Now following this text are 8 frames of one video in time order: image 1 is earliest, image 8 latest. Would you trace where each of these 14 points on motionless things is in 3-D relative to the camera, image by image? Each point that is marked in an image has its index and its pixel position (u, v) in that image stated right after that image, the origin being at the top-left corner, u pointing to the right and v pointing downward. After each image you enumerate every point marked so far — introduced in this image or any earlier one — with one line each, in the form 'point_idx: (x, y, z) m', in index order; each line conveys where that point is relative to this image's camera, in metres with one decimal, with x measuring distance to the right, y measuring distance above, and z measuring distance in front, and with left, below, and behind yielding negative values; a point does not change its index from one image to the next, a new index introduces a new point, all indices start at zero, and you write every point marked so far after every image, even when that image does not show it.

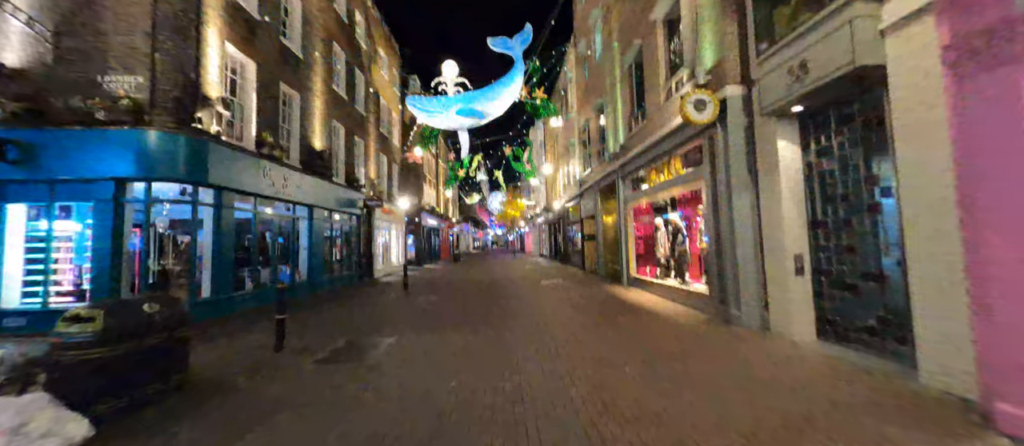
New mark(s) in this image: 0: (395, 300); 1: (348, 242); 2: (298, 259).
0: (-3.5, -2.3, +11.2) m
1: (-6.0, -0.7, +13.8) m
2: (-6.1, -1.0, +10.6) m
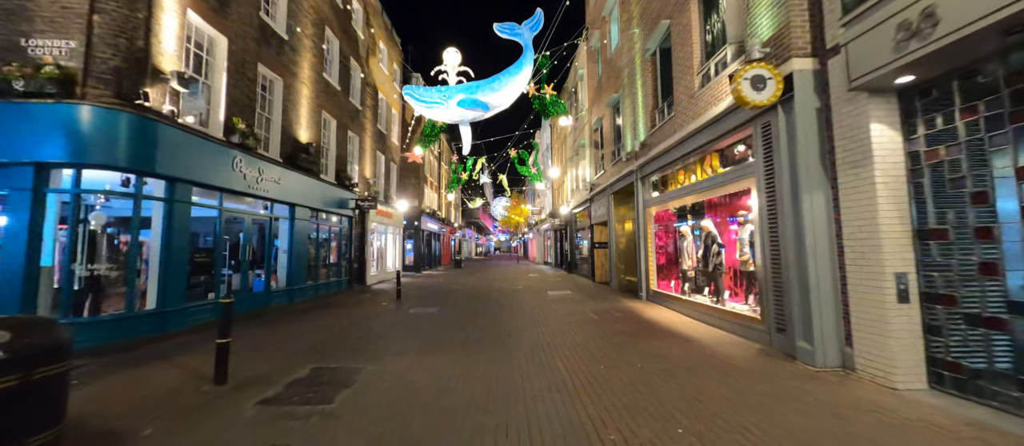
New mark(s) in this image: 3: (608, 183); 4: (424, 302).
0: (-3.4, -2.4, +10.0) m
1: (-5.9, -0.8, +12.6) m
2: (-5.9, -1.0, +9.4) m
3: (+3.4, +1.5, +13.4) m
4: (-2.6, -2.4, +11.2) m
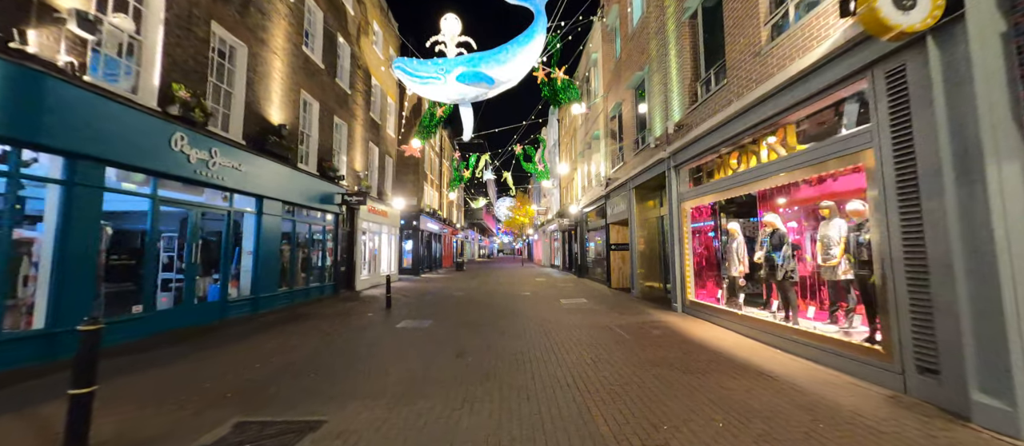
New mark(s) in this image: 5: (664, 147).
0: (-3.2, -2.3, +8.4) m
1: (-5.6, -0.7, +11.0) m
2: (-5.7, -0.9, +7.8) m
3: (+3.7, +1.5, +11.7) m
4: (-2.4, -2.3, +9.6) m
5: (+3.6, +1.8, +9.0) m
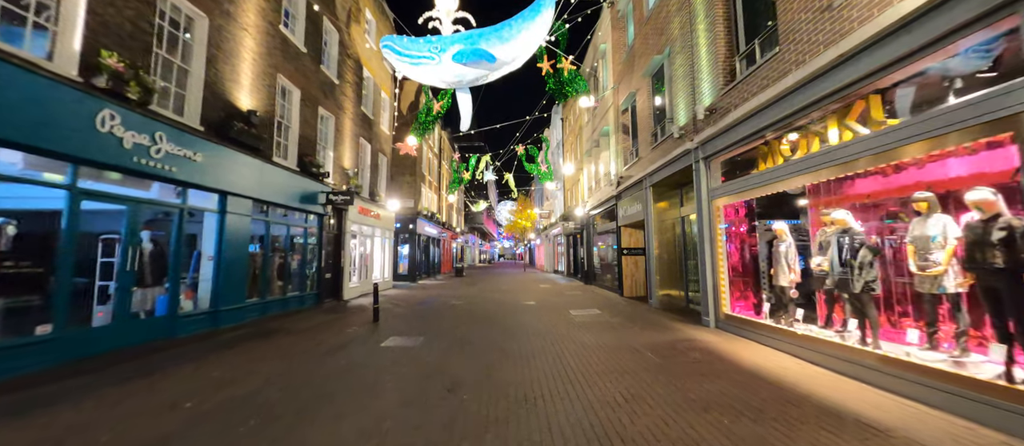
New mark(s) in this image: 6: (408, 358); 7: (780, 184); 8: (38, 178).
0: (-3.1, -2.3, +7.2) m
1: (-5.5, -0.7, +9.9) m
2: (-5.6, -0.9, +6.7) m
3: (+3.7, +1.5, +10.6) m
4: (-2.3, -2.3, +8.4) m
5: (+3.7, +1.8, +7.8) m
6: (-1.6, -2.1, +5.9) m
7: (+4.1, +0.6, +5.9) m
8: (-5.6, +0.5, +4.4) m
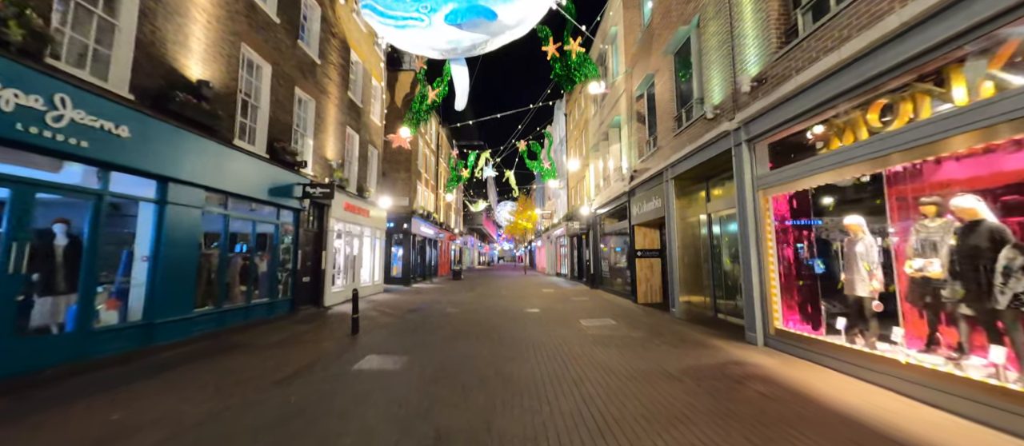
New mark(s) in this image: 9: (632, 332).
0: (-3.0, -2.2, +5.9) m
1: (-5.5, -0.6, +8.6) m
2: (-5.6, -0.8, +5.4) m
3: (+3.8, +1.5, +9.3) m
4: (-2.3, -2.2, +7.1) m
5: (+3.8, +1.9, +6.6) m
6: (-1.6, -2.0, +4.6) m
7: (+4.2, +0.7, +4.6) m
8: (-5.5, +0.7, +3.1) m
9: (+2.3, -2.1, +7.2) m
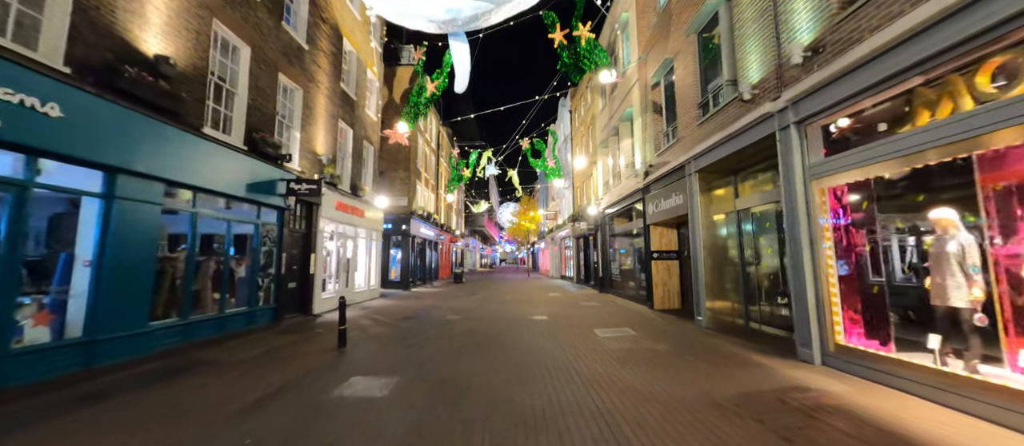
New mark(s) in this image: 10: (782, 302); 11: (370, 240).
0: (-2.9, -2.2, +5.1) m
1: (-5.3, -0.6, +7.7) m
2: (-5.5, -0.8, +4.5) m
3: (+4.0, +1.5, +8.4) m
4: (-2.1, -2.2, +6.2) m
5: (+3.9, +1.9, +5.7) m
6: (-1.4, -2.0, +3.7) m
7: (+4.3, +0.8, +3.7) m
8: (-5.4, +0.7, +2.2) m
9: (+2.4, -2.1, +6.3) m
10: (+5.1, -1.6, +7.6) m
11: (-5.3, -0.6, +13.9) m
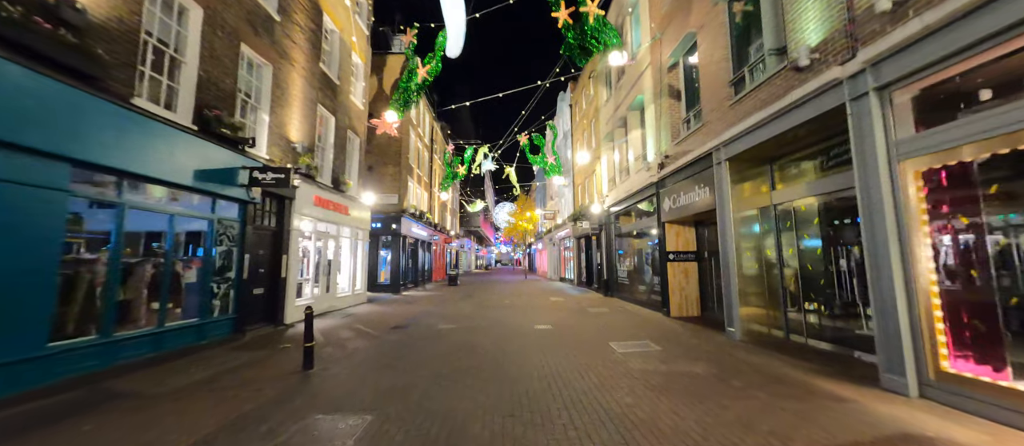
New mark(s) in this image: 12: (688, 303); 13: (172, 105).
0: (-2.8, -2.1, +3.9) m
1: (-5.3, -0.5, +6.5) m
2: (-5.4, -0.7, +3.3) m
3: (+4.0, +1.6, +7.4) m
4: (-2.1, -2.1, +5.1) m
5: (+4.0, +2.0, +4.6) m
6: (-1.4, -1.9, +2.6) m
7: (+4.4, +0.8, +2.7) m
8: (-5.3, +0.8, +1.0) m
9: (+2.5, -2.0, +5.2) m
10: (+5.1, -1.5, +6.5) m
11: (-5.3, -0.6, +12.7) m
12: (+4.4, -2.0, +9.5) m
13: (-5.3, +1.9, +5.8) m
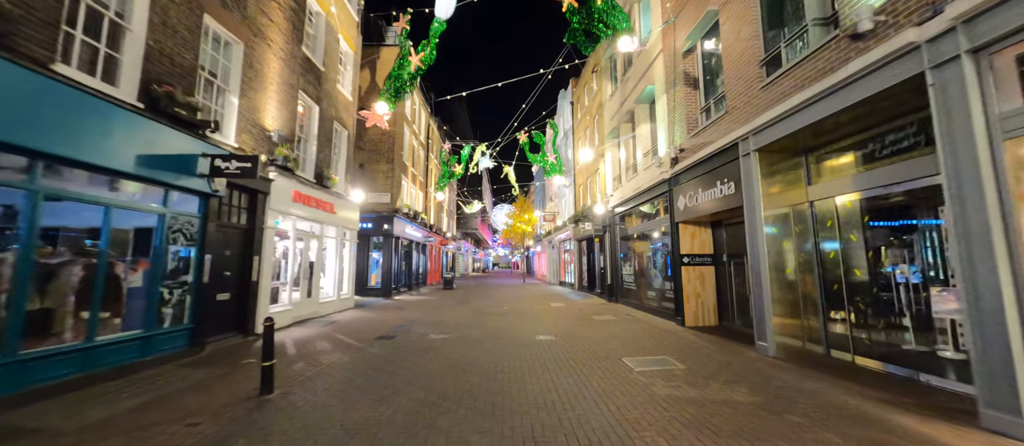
0: (-2.8, -2.0, +3.0) m
1: (-5.3, -0.5, +5.6) m
2: (-5.3, -0.6, +2.4) m
3: (+4.0, +1.6, +6.5) m
4: (-2.1, -2.1, +4.2) m
5: (+4.0, +2.1, +3.8) m
6: (-1.3, -1.8, +1.7) m
7: (+4.4, +0.9, +1.8) m
8: (-5.3, +0.9, +0.1) m
9: (+2.5, -1.9, +4.3) m
10: (+5.1, -1.5, +5.7) m
11: (-5.4, -0.5, +11.8) m
12: (+4.4, -2.0, +8.6) m
13: (-5.2, +1.9, +4.9) m
